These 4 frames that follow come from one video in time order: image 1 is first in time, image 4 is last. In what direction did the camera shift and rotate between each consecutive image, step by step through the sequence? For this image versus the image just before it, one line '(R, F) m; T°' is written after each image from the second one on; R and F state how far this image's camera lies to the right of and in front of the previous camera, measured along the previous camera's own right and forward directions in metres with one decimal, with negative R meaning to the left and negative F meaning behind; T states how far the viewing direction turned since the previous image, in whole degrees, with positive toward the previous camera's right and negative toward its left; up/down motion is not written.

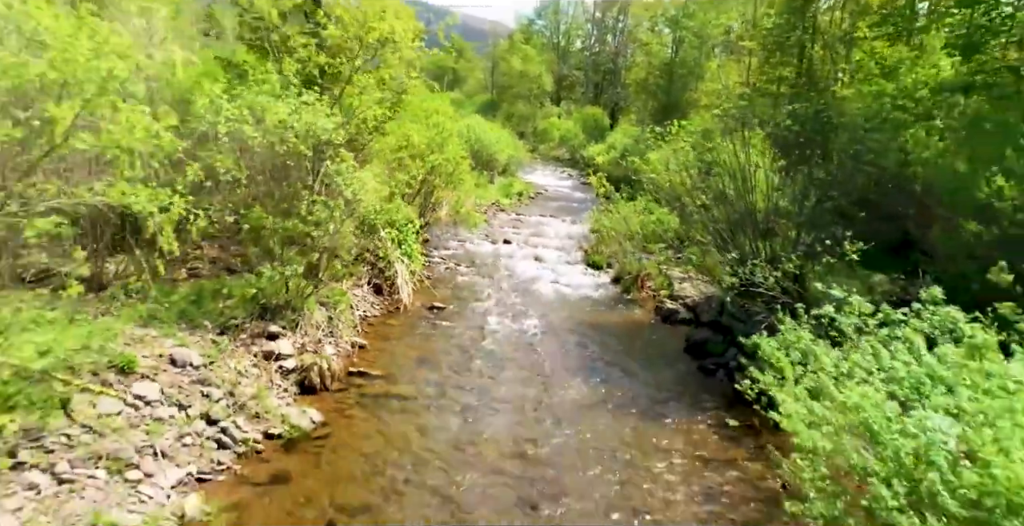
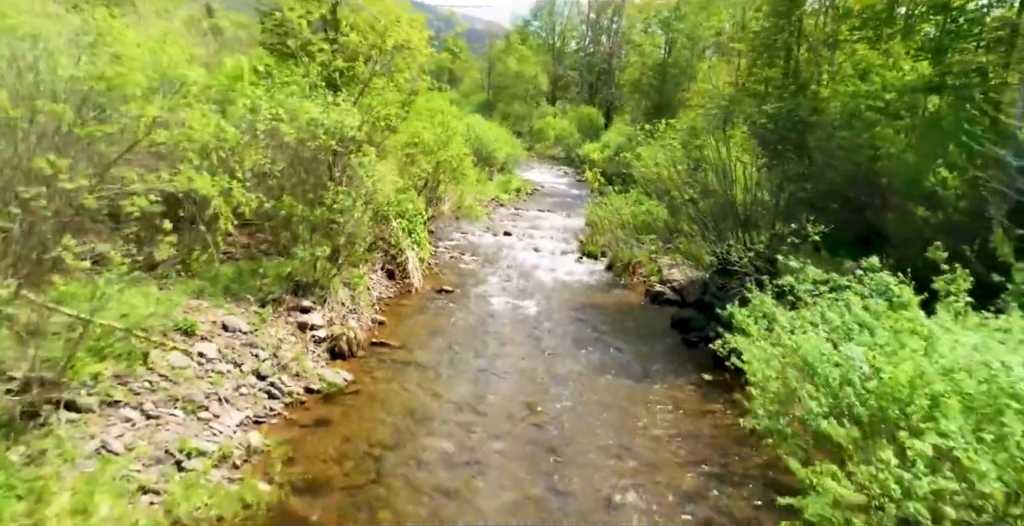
(-0.2, -1.1) m; 0°
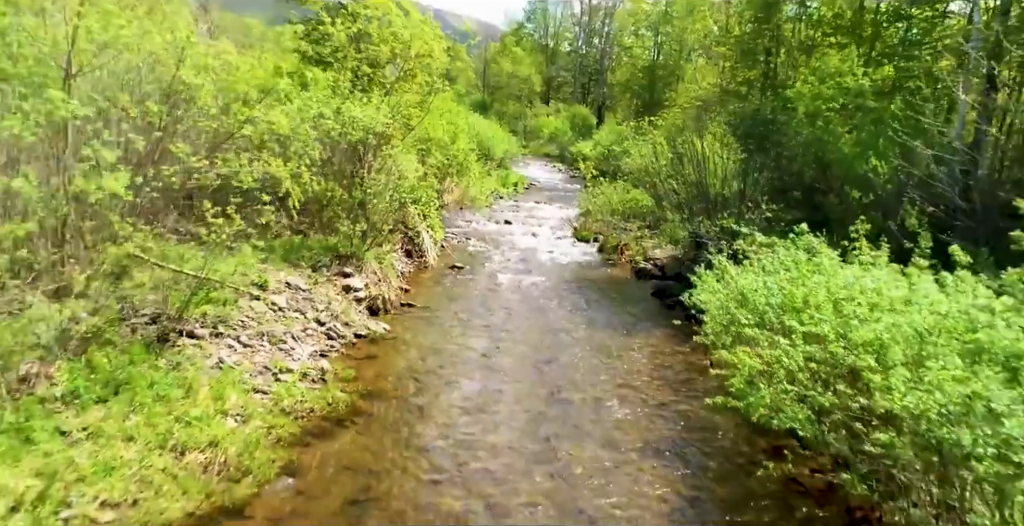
(-0.3, -1.9) m; +1°
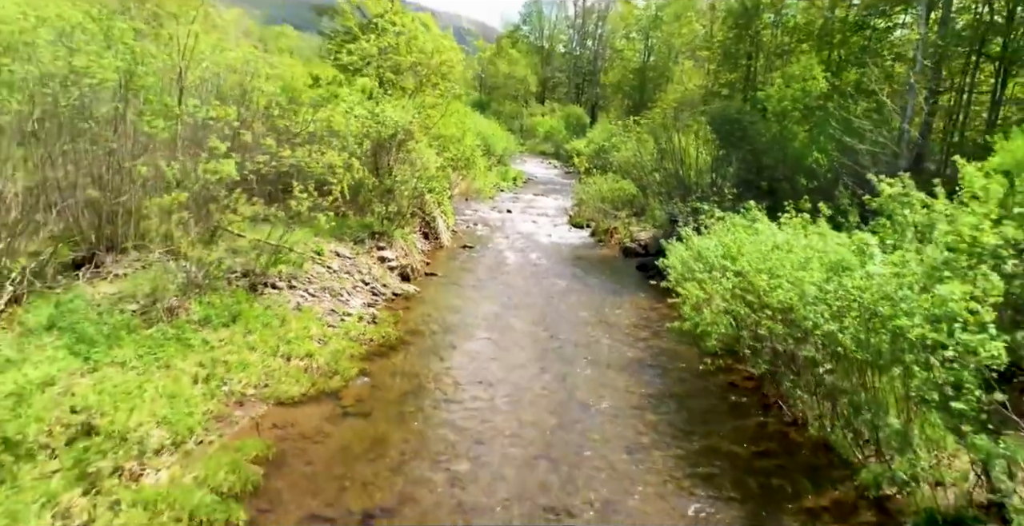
(-0.3, -2.3) m; +1°
